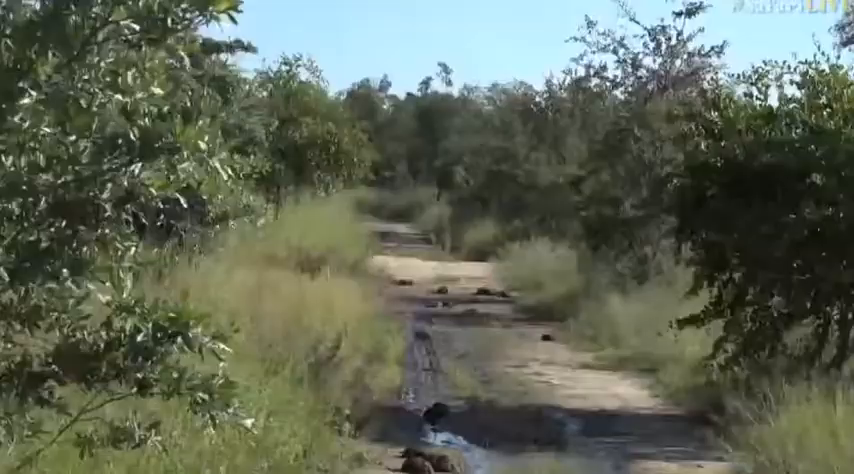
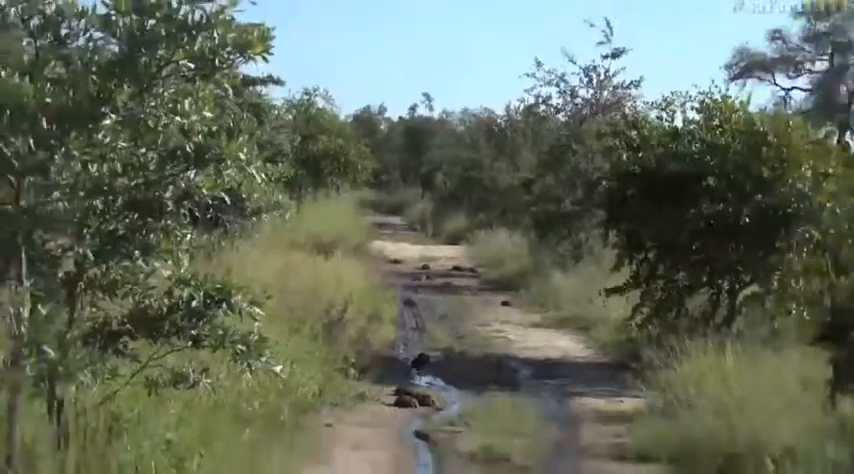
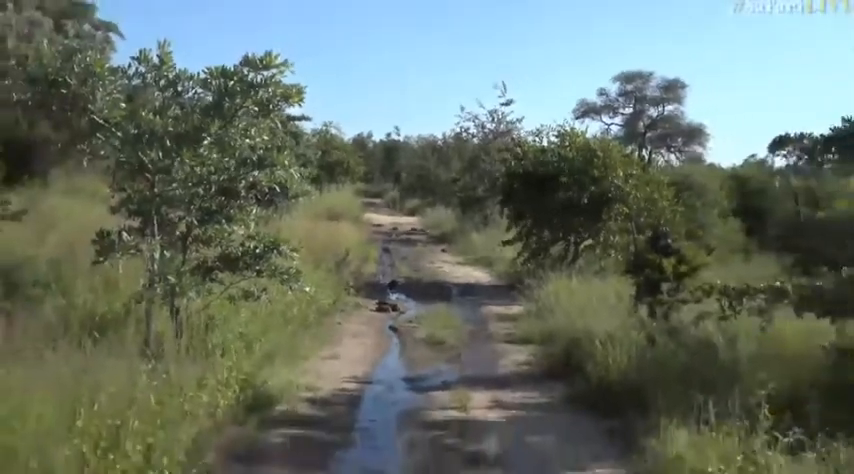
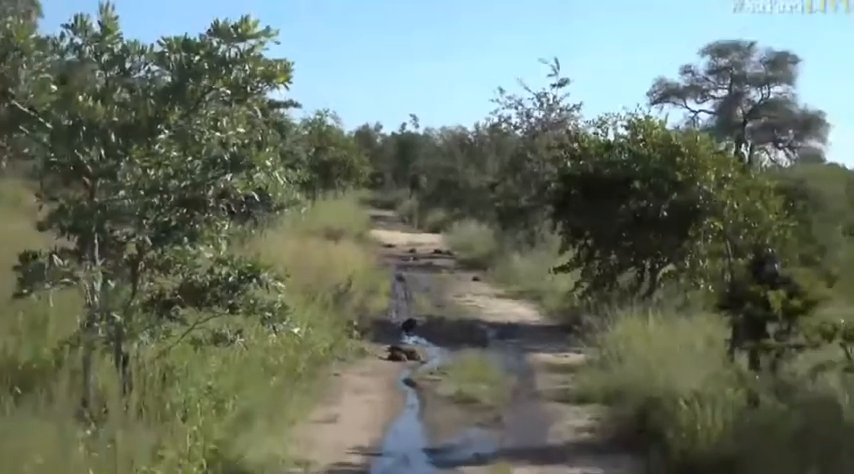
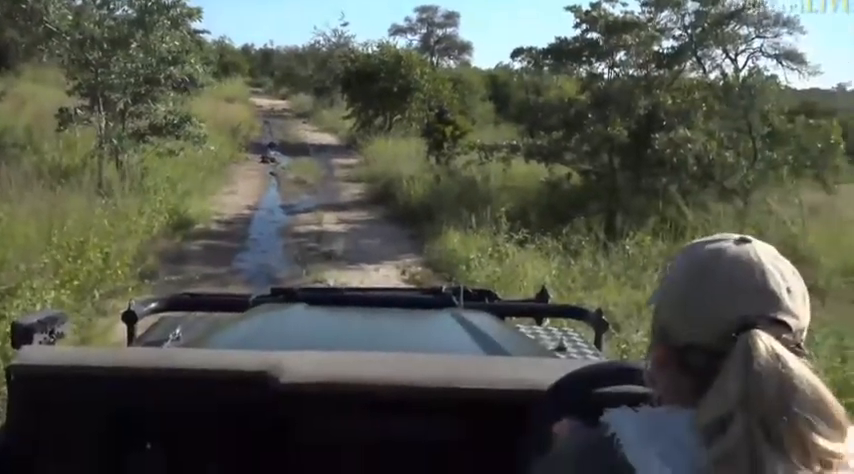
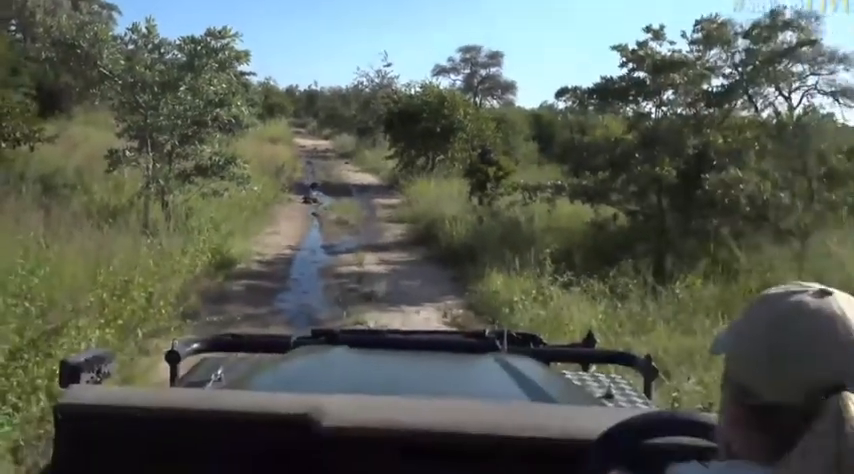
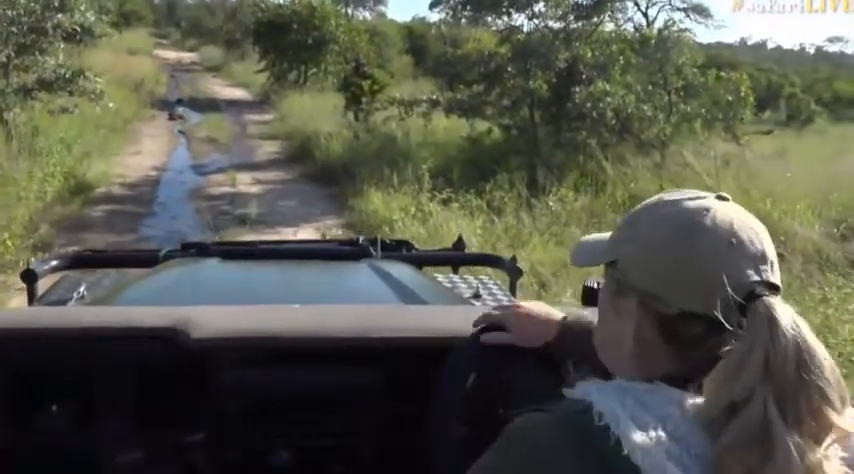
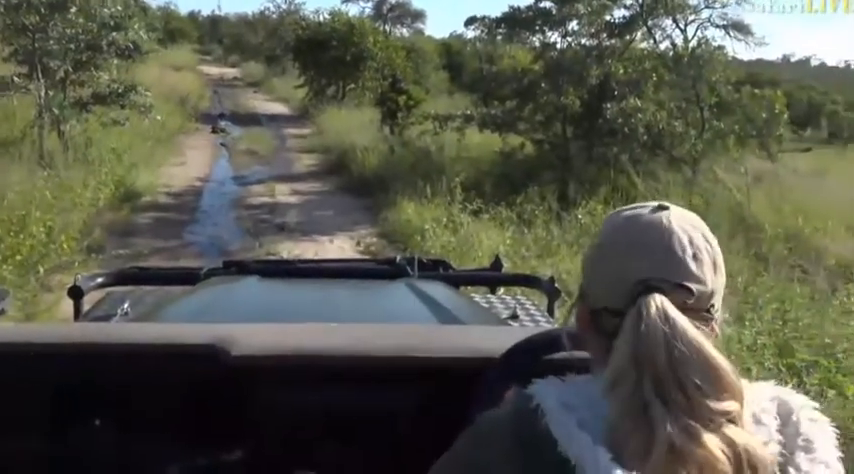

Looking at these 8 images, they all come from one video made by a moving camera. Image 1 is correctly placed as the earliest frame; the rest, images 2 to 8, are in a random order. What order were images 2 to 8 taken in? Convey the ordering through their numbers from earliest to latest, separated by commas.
2, 4, 3, 6, 5, 8, 7
